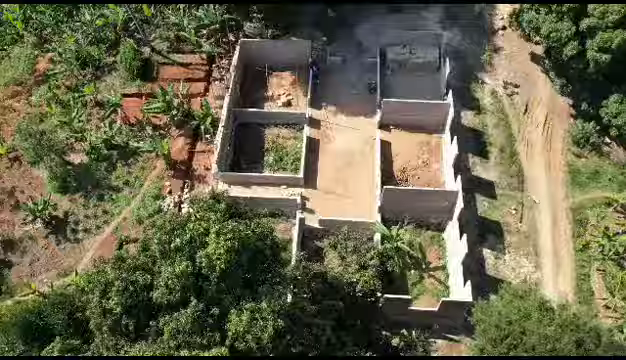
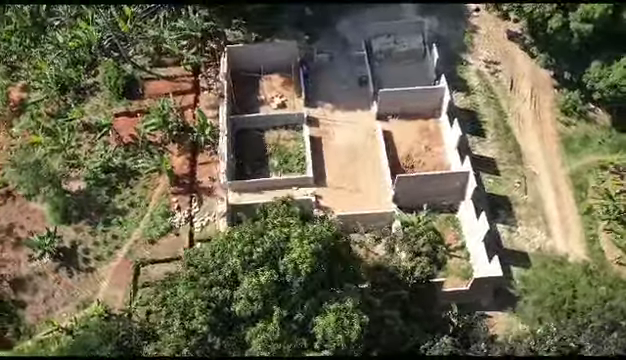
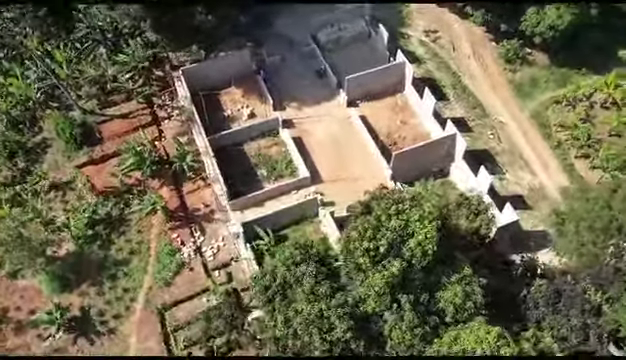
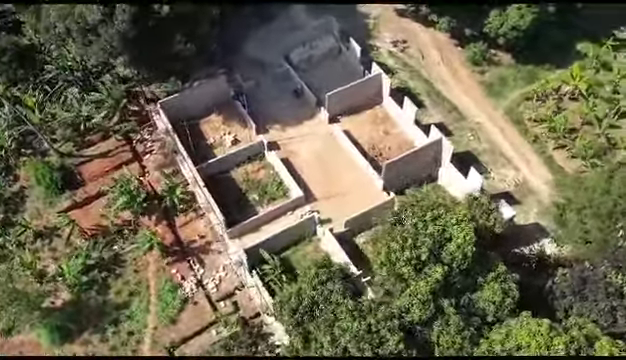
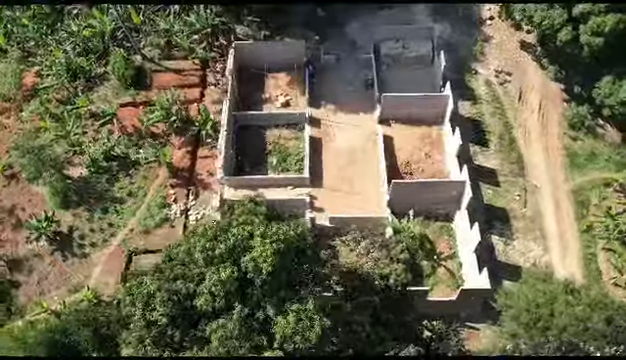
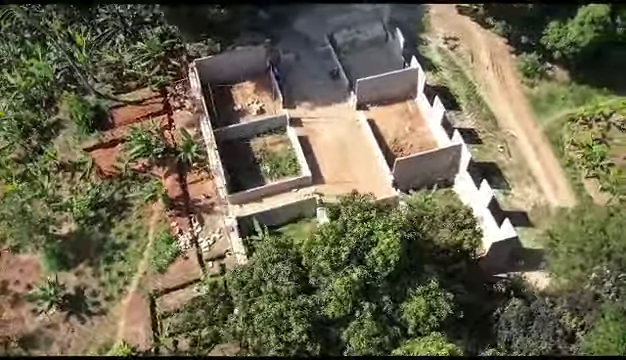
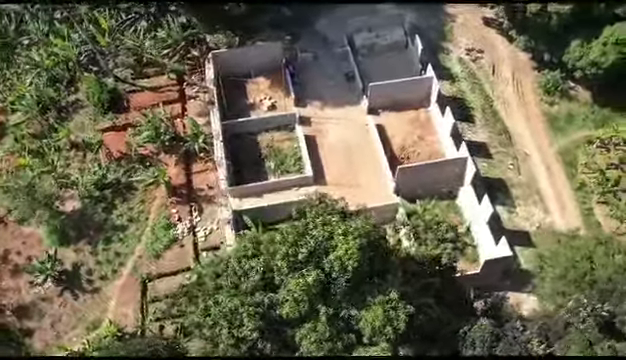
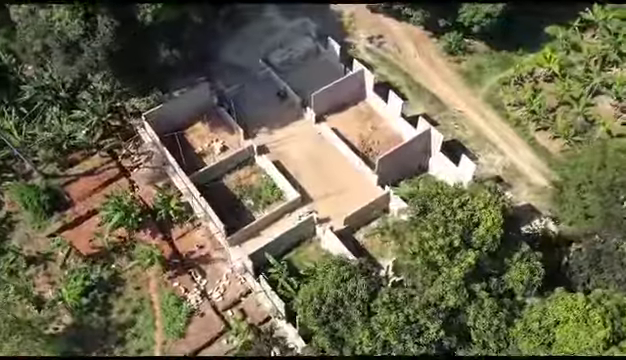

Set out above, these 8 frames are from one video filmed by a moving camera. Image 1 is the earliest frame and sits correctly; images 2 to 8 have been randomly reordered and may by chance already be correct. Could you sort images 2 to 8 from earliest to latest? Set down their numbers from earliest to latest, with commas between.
5, 2, 7, 6, 3, 4, 8
